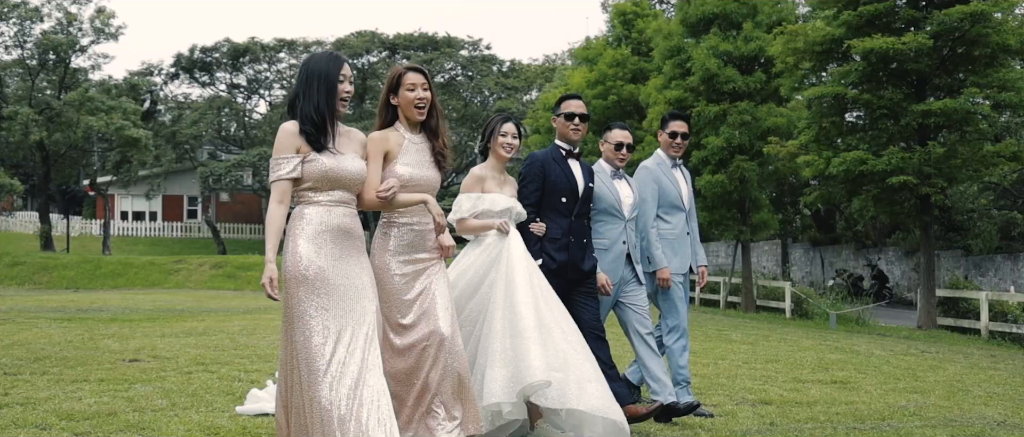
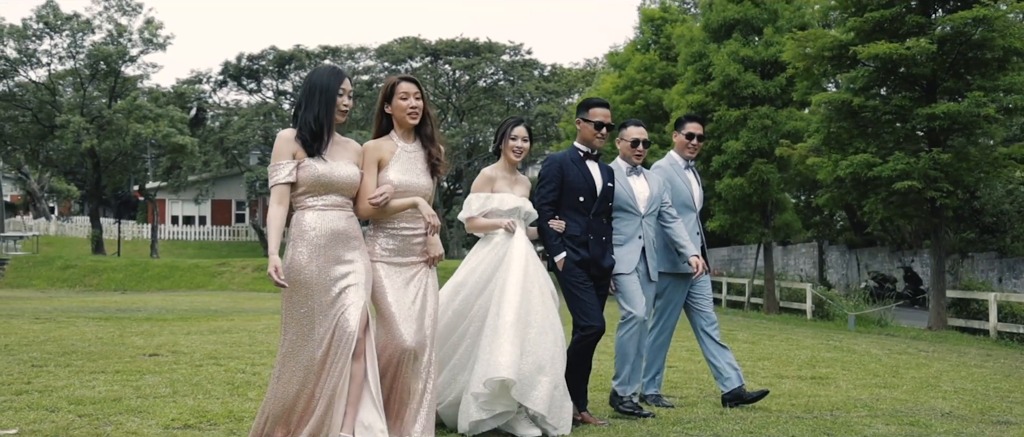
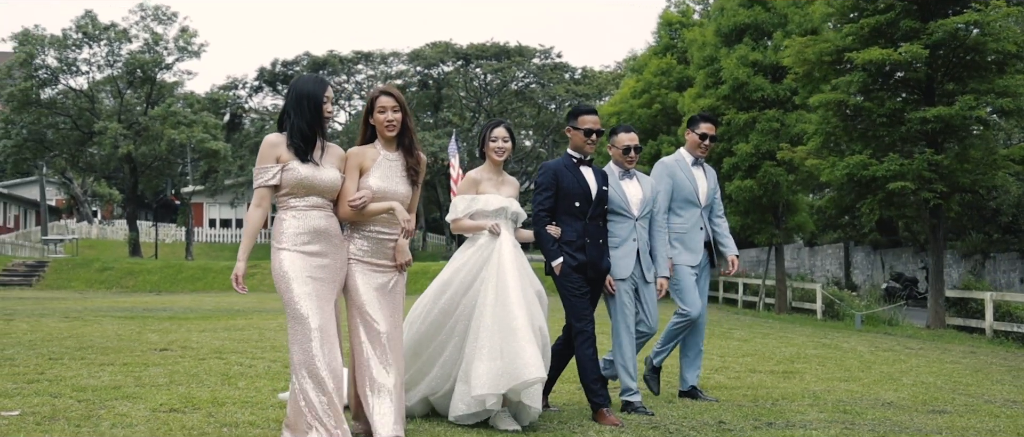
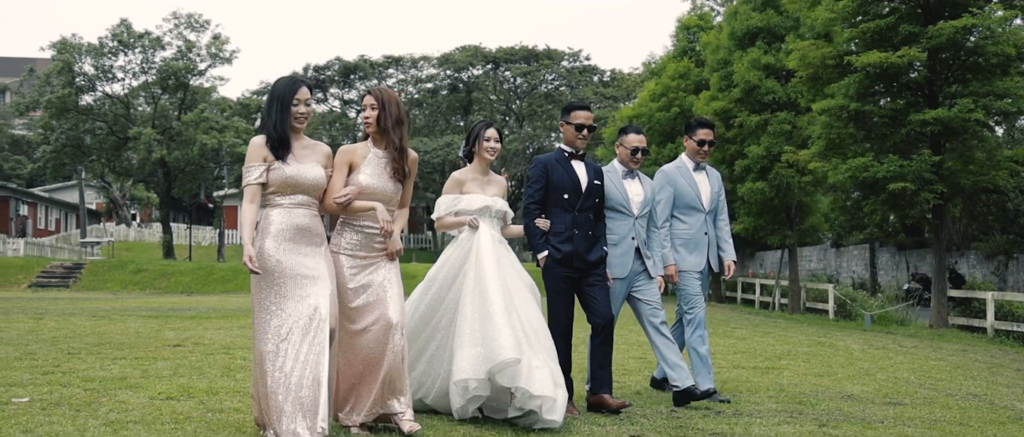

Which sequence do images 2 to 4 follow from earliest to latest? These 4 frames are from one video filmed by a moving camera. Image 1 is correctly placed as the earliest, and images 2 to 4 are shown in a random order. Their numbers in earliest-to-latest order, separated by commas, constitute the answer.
2, 3, 4
